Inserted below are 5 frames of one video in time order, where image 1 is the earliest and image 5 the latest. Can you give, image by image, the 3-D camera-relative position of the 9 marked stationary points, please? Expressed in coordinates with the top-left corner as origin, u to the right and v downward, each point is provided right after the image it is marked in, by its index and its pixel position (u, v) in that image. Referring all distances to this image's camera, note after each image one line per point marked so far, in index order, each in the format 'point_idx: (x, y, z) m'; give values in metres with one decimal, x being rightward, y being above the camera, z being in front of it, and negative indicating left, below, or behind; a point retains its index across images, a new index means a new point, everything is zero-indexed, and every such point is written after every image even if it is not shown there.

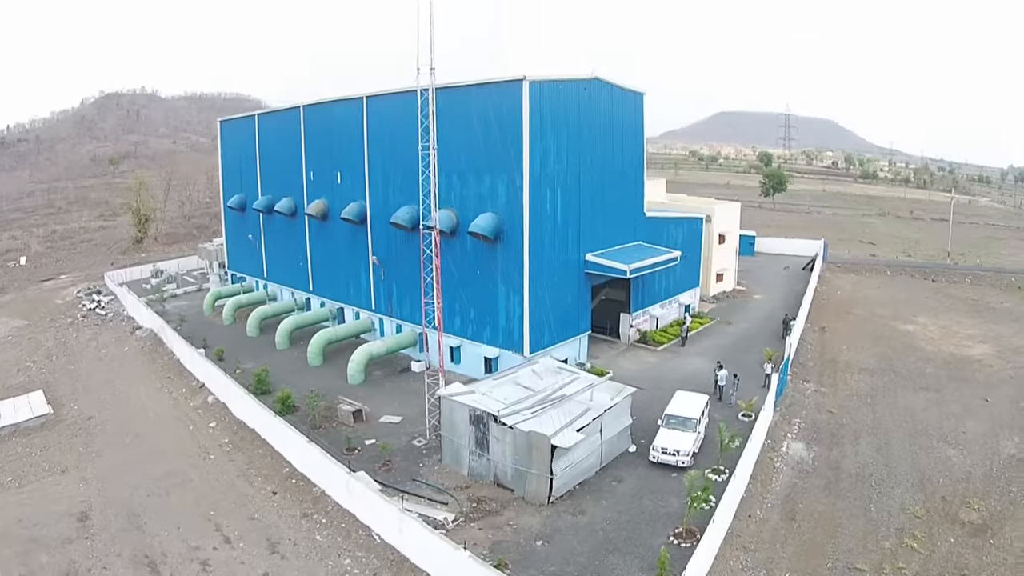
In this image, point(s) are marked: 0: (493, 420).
0: (-0.3, -3.4, +18.0) m
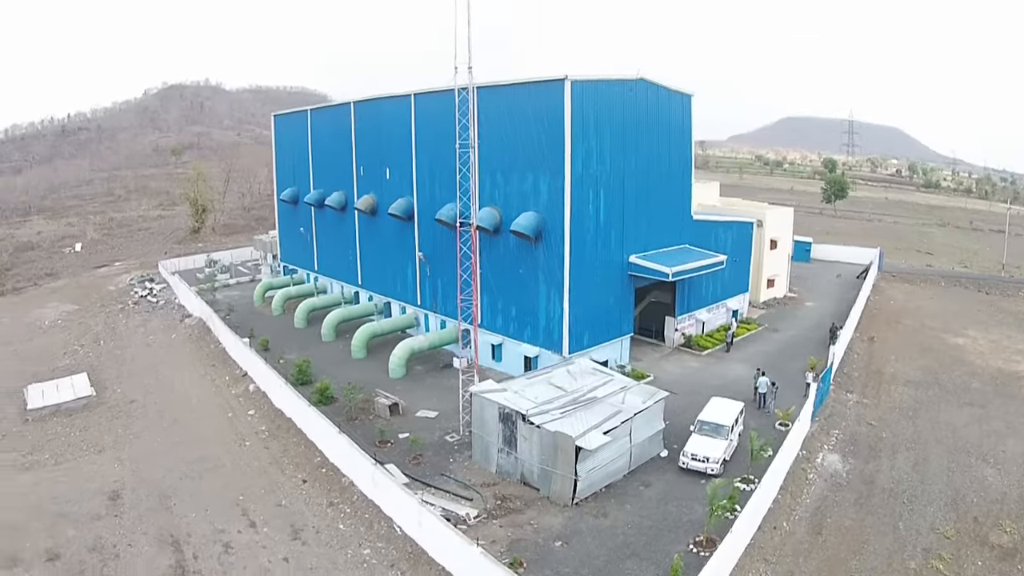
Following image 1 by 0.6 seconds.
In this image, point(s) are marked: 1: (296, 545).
0: (+0.4, -3.4, +18.3) m
1: (-5.6, -6.6, +18.2) m
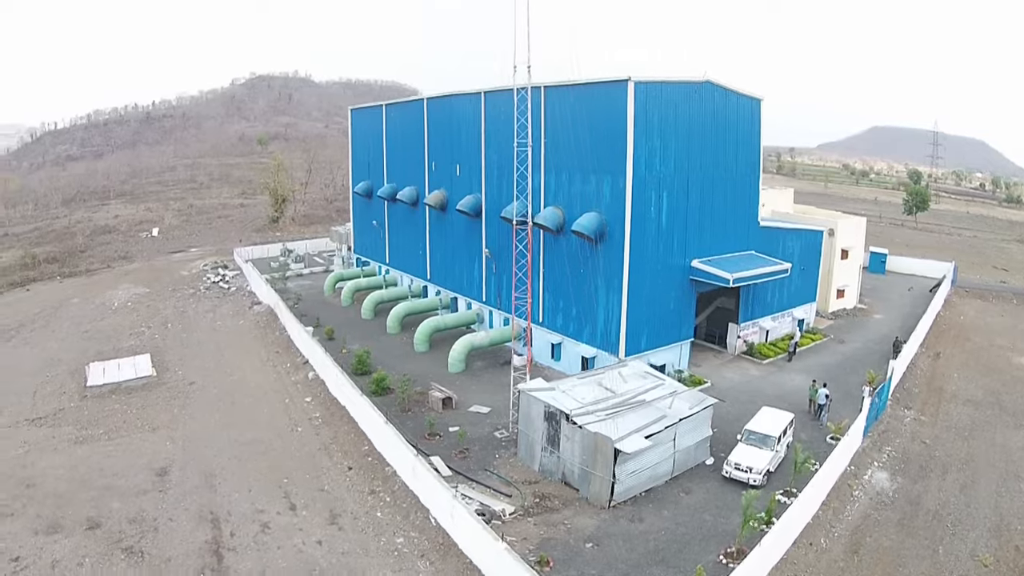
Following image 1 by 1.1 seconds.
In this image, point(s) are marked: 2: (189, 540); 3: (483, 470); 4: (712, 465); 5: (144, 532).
0: (+1.3, -3.4, +18.4) m
1: (-4.7, -6.3, +18.8) m
2: (-8.3, -6.5, +18.6) m
3: (-0.8, -5.1, +19.7) m
4: (+5.6, -4.9, +19.6) m
5: (-9.6, -6.4, +19.0) m
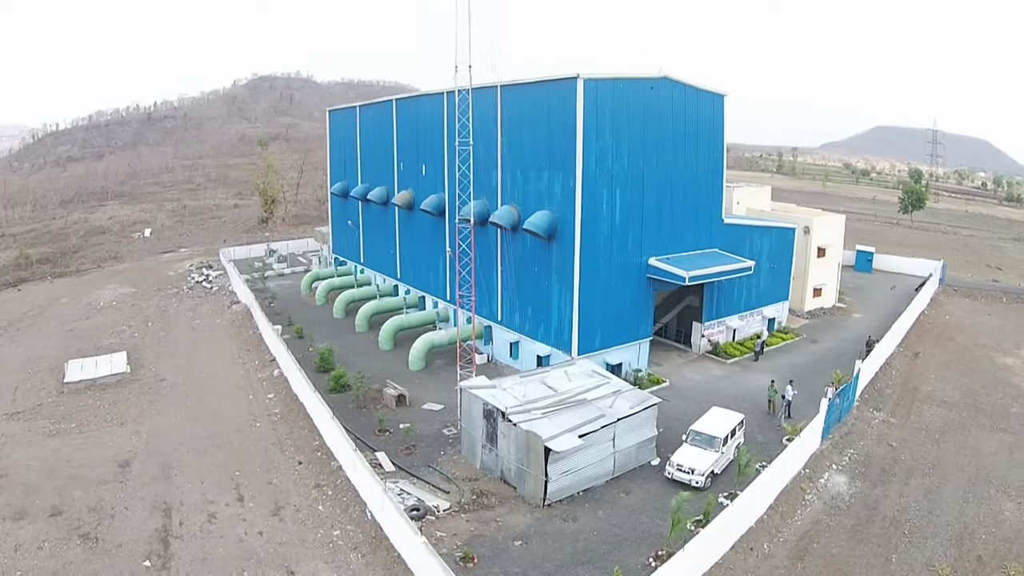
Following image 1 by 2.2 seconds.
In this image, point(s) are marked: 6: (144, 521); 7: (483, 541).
0: (-0.3, -3.3, +18.2) m
1: (-6.4, -6.2, +18.8) m
2: (-9.9, -6.4, +18.7) m
3: (-2.4, -5.0, +19.6) m
4: (+4.0, -4.9, +19.4) m
5: (-11.2, -6.3, +19.1) m
6: (-9.9, -6.3, +19.0) m
7: (-0.7, -5.9, +16.3) m
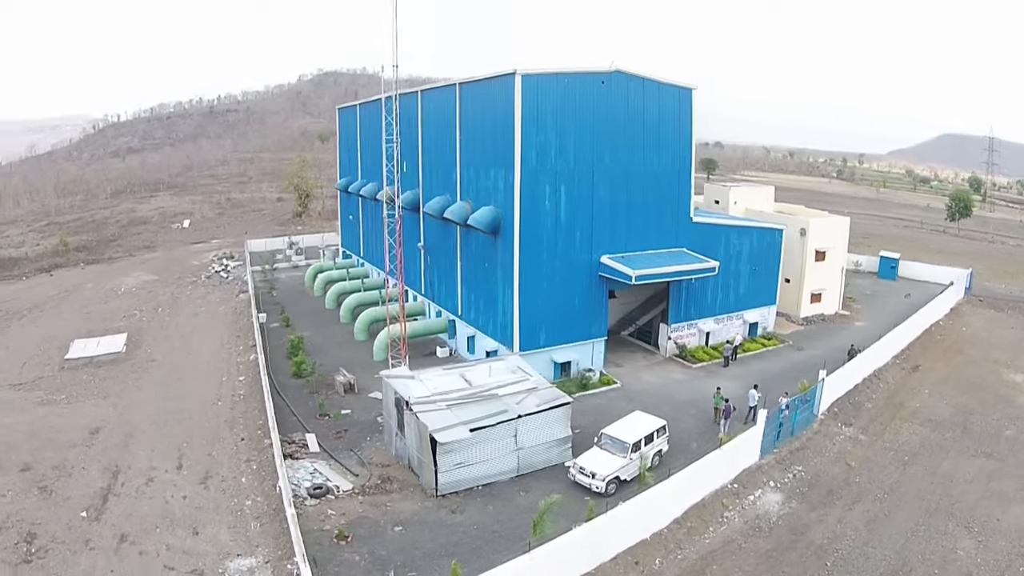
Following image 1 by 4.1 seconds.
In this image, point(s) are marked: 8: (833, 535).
0: (-2.7, -3.1, +18.4) m
1: (-8.7, -5.8, +19.8) m
2: (-12.3, -5.9, +20.1) m
3: (-4.7, -4.7, +20.1) m
4: (+1.6, -4.8, +19.0) m
5: (-13.5, -5.8, +20.7) m
6: (-12.3, -5.8, +20.4) m
7: (-3.4, -5.7, +16.6) m
8: (+8.4, -6.3, +18.5) m
